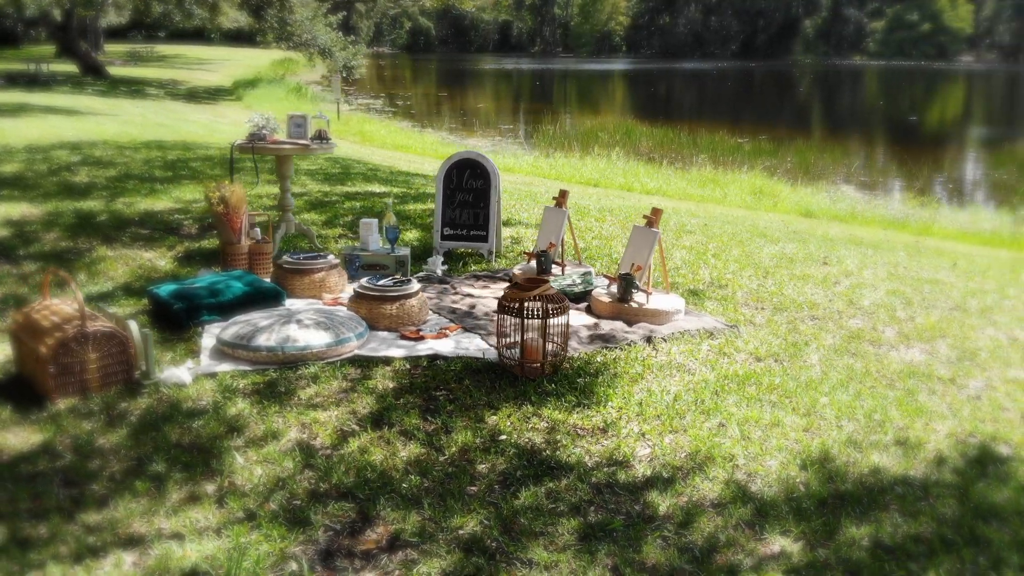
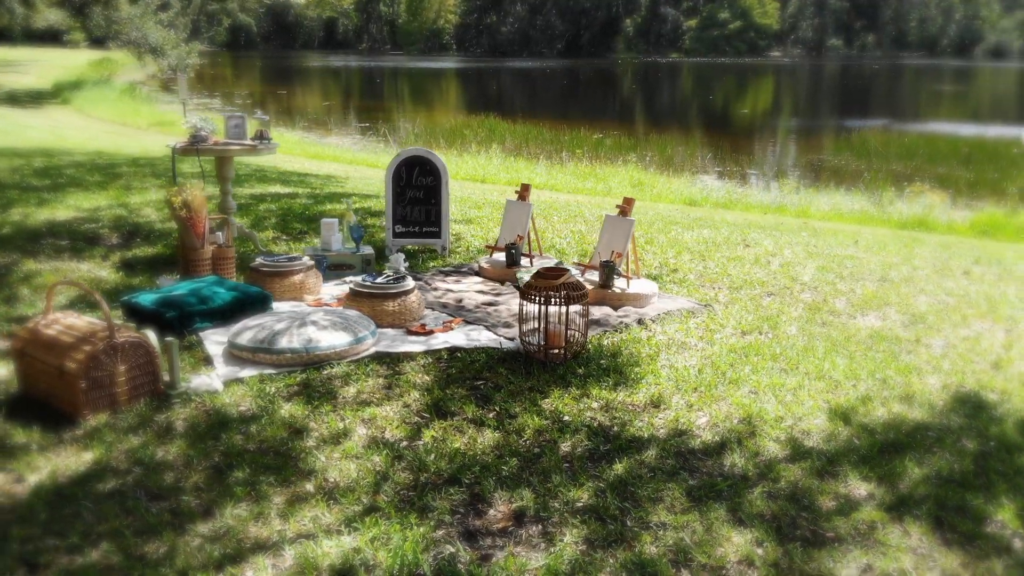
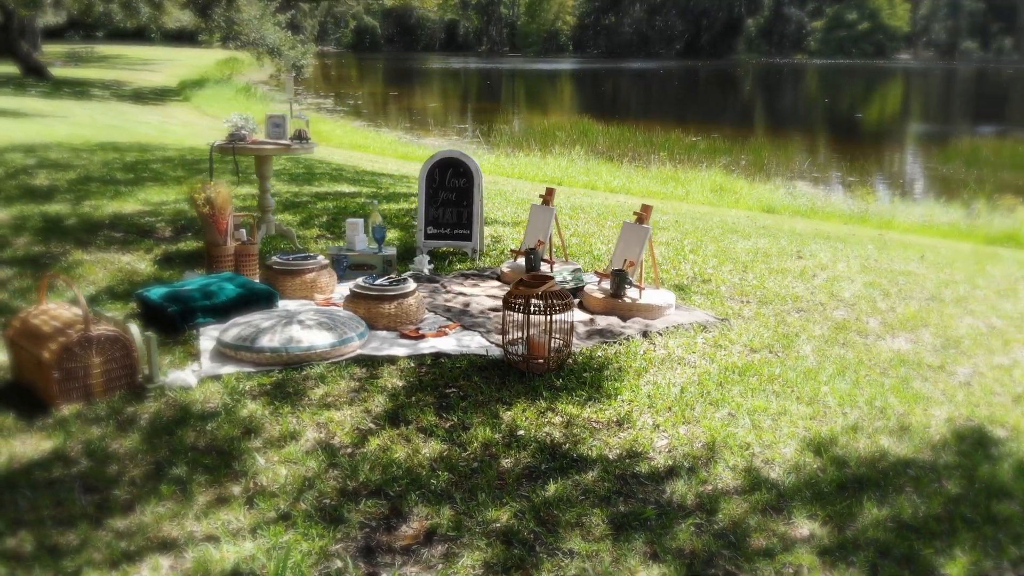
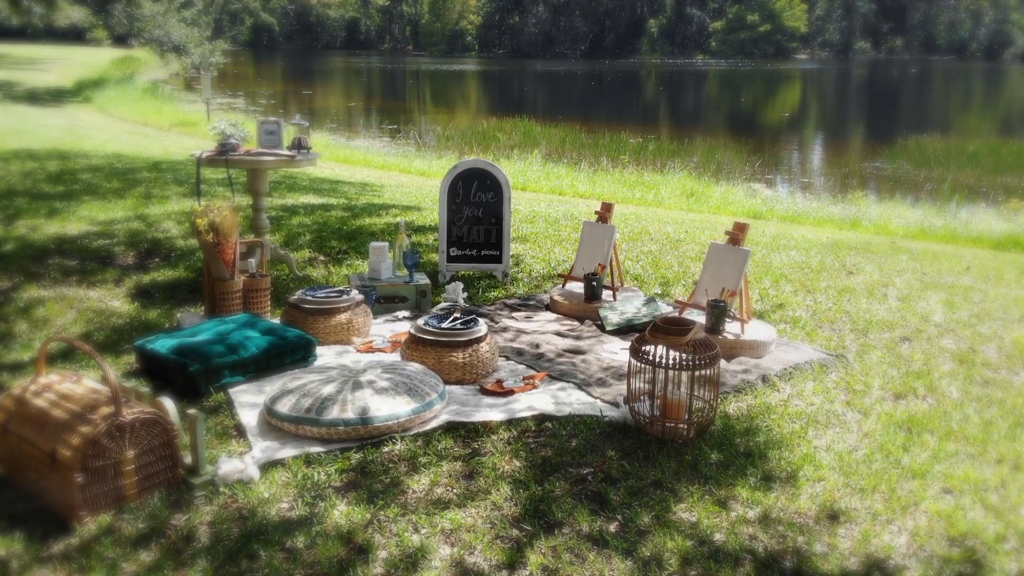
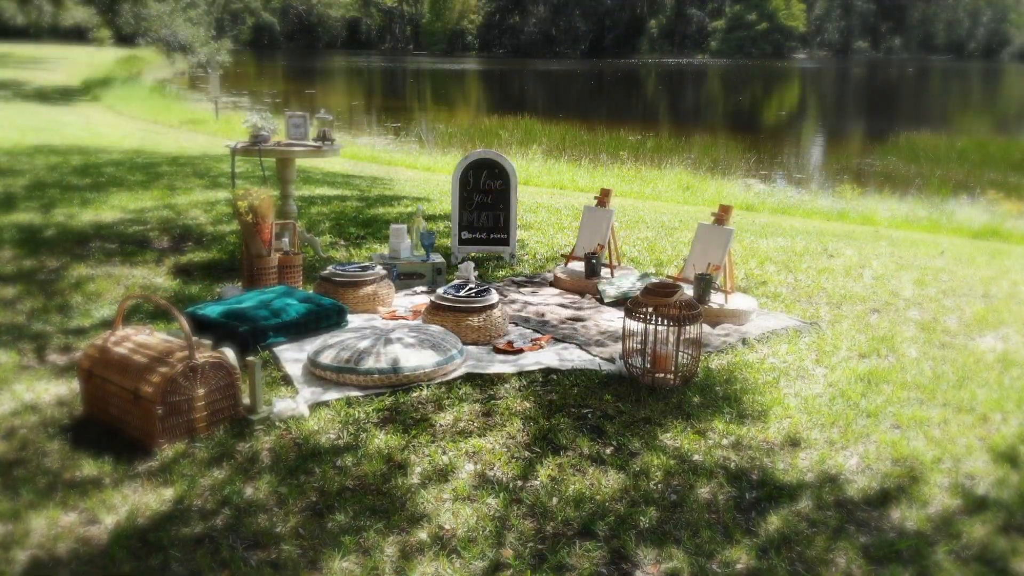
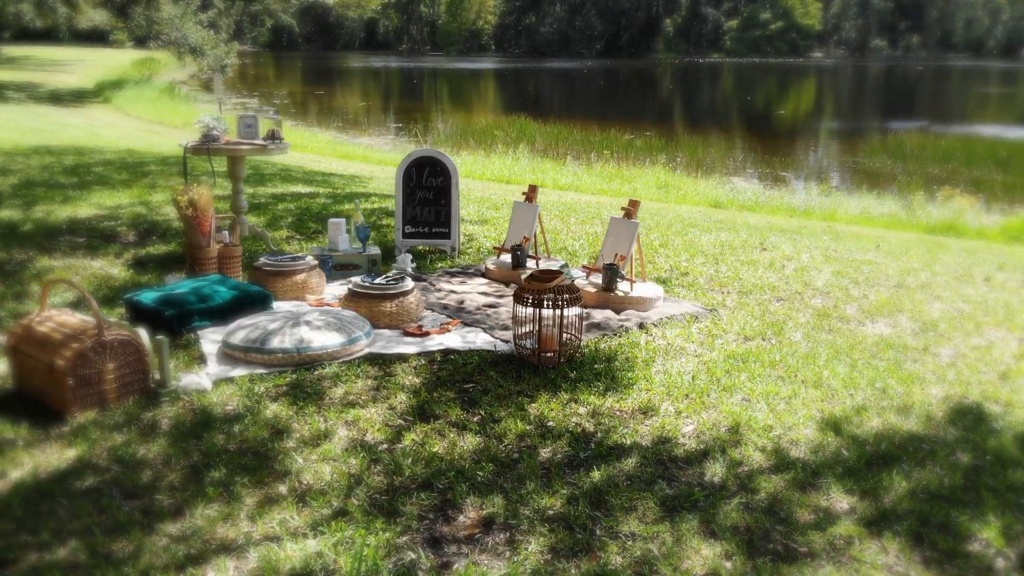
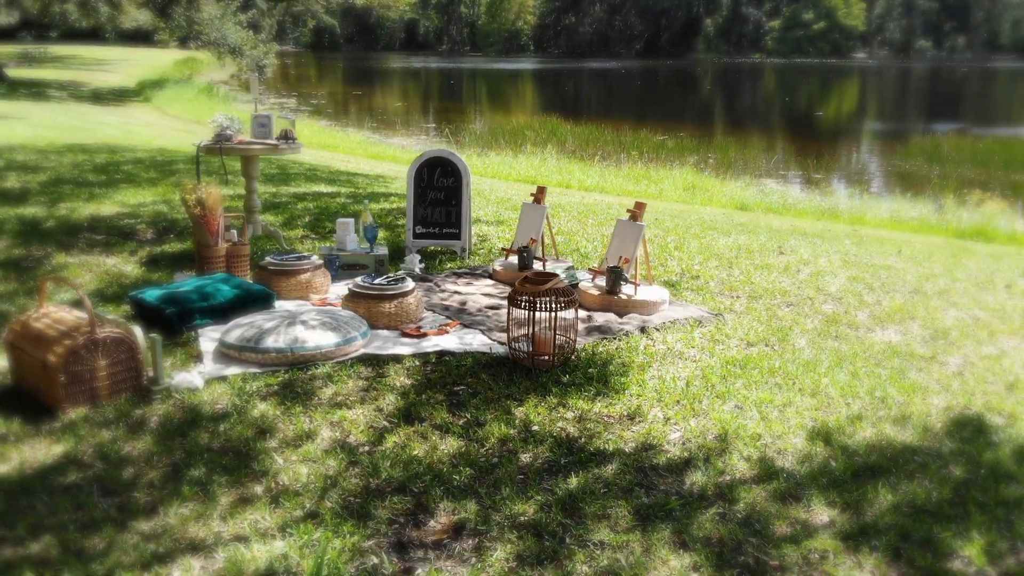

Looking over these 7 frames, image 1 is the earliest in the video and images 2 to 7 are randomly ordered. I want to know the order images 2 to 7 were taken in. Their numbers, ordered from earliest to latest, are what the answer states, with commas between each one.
3, 7, 6, 2, 5, 4
